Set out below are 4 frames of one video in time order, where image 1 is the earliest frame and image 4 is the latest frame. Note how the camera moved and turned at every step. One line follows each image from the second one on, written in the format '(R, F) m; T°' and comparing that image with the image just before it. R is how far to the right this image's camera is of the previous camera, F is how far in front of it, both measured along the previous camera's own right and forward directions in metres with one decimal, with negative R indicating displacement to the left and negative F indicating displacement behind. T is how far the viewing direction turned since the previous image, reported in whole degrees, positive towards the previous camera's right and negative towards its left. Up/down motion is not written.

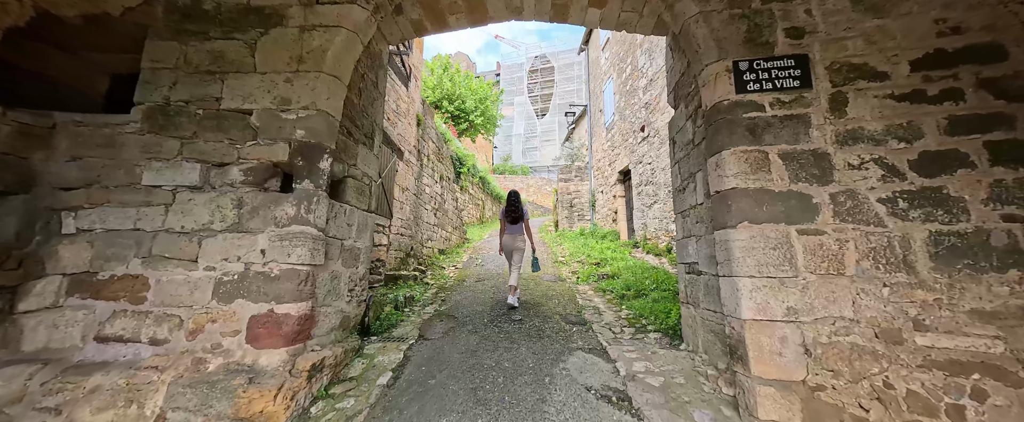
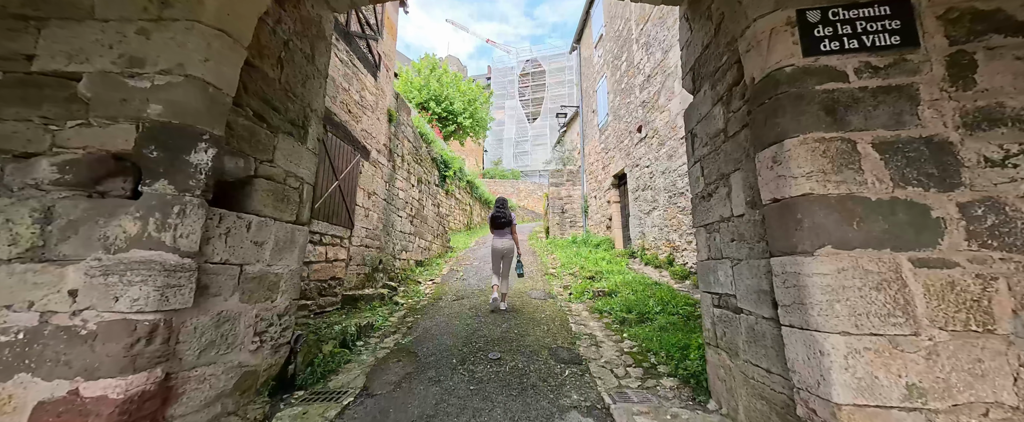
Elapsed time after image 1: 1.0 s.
(+0.1, +0.6) m; +2°
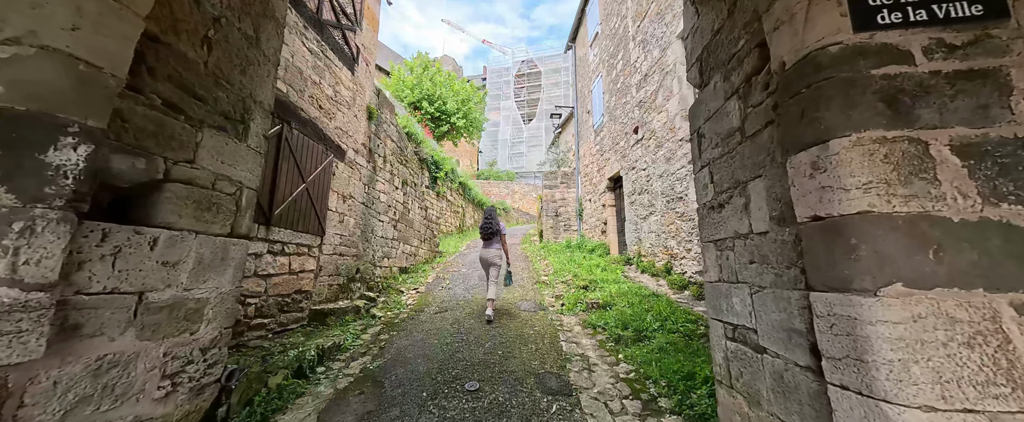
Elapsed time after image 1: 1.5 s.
(+0.1, +0.3) m; +1°
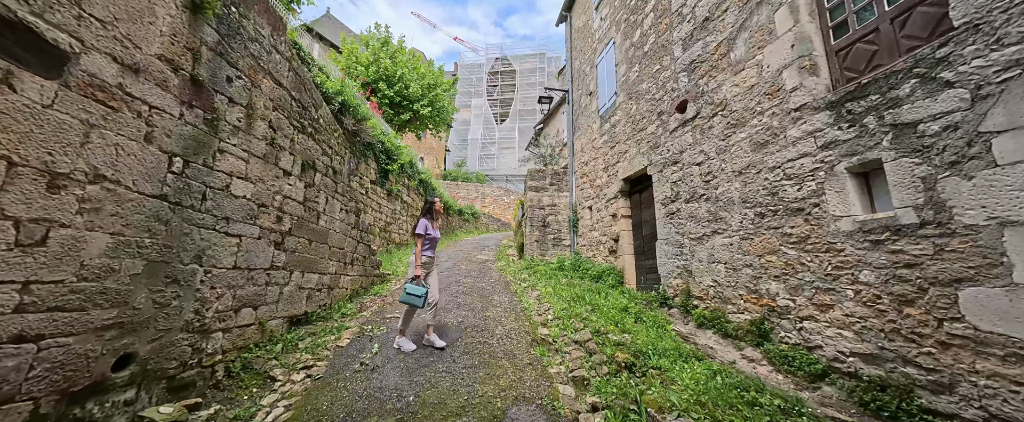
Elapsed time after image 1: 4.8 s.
(-0.2, +2.3) m; +6°
